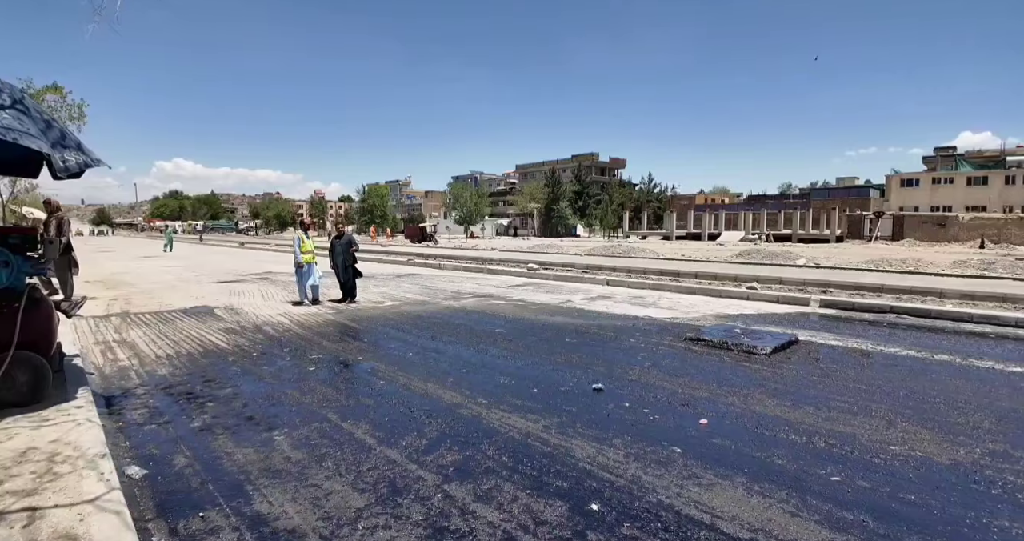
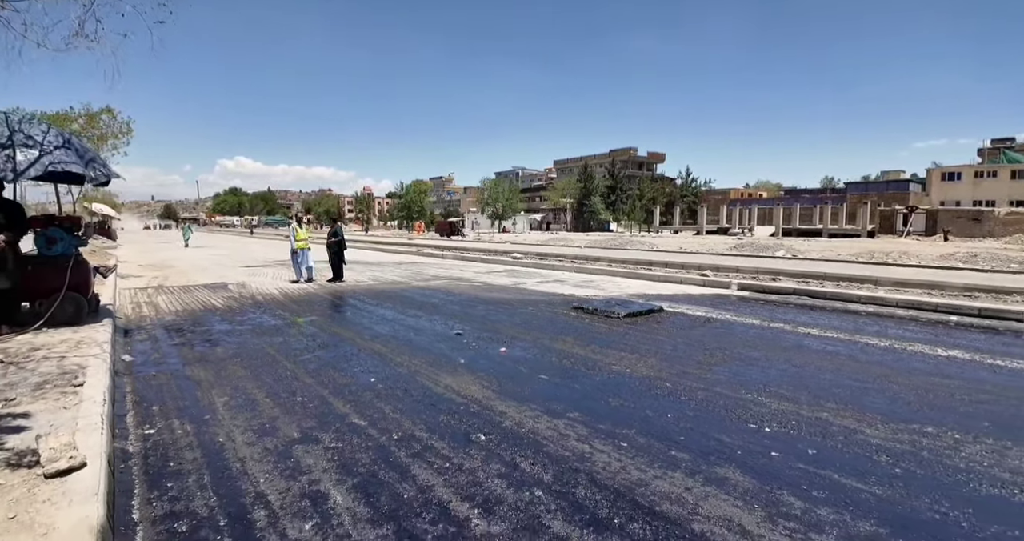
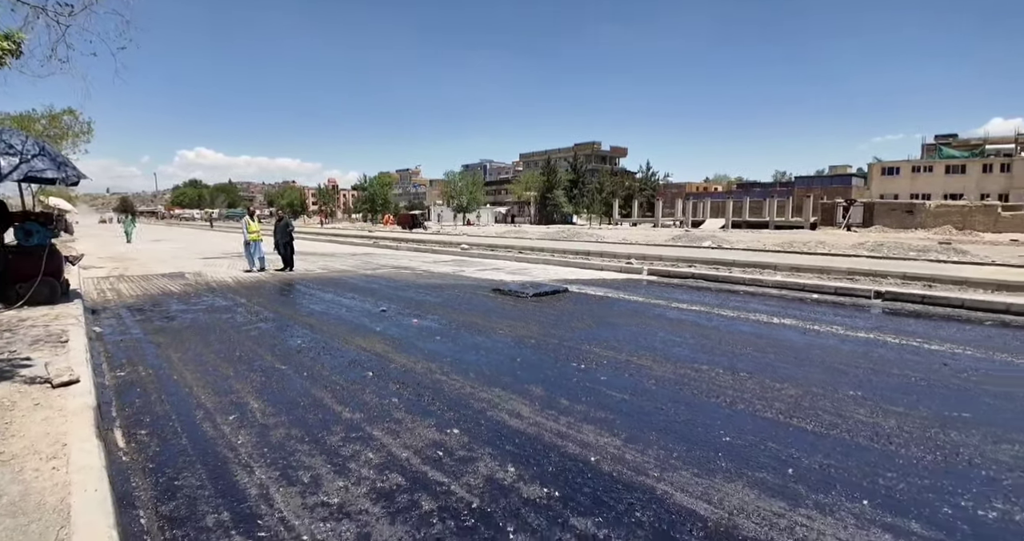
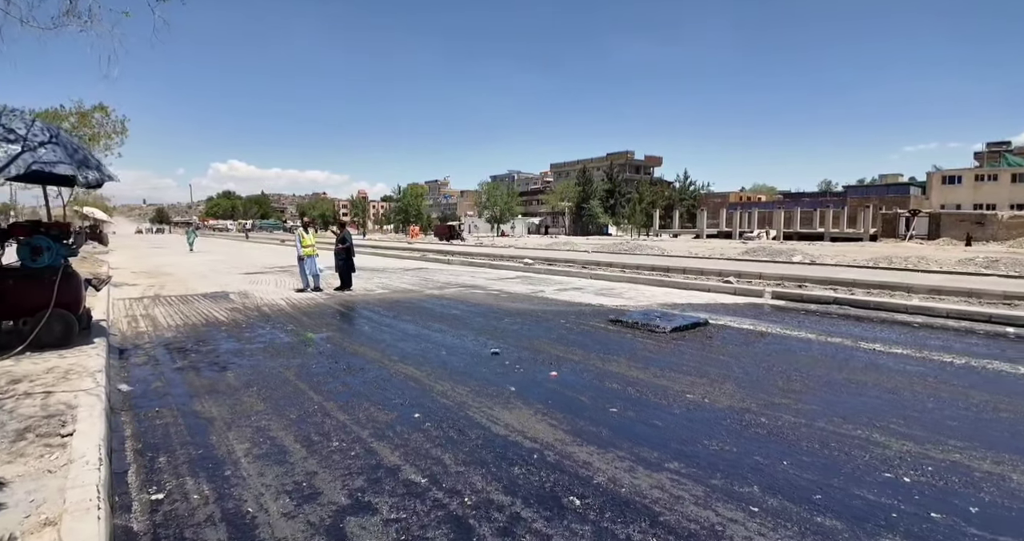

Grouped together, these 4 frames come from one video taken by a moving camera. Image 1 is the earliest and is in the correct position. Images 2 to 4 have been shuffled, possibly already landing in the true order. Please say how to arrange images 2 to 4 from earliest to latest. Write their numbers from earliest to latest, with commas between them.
4, 2, 3
